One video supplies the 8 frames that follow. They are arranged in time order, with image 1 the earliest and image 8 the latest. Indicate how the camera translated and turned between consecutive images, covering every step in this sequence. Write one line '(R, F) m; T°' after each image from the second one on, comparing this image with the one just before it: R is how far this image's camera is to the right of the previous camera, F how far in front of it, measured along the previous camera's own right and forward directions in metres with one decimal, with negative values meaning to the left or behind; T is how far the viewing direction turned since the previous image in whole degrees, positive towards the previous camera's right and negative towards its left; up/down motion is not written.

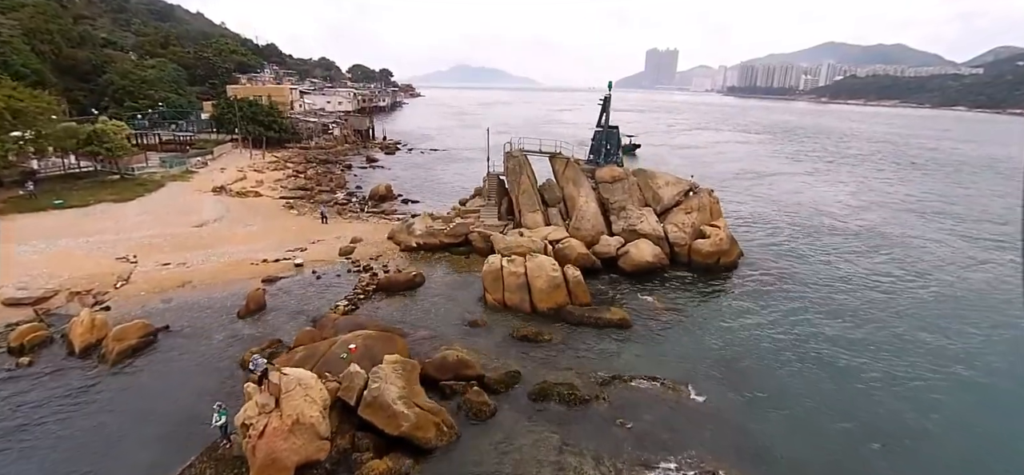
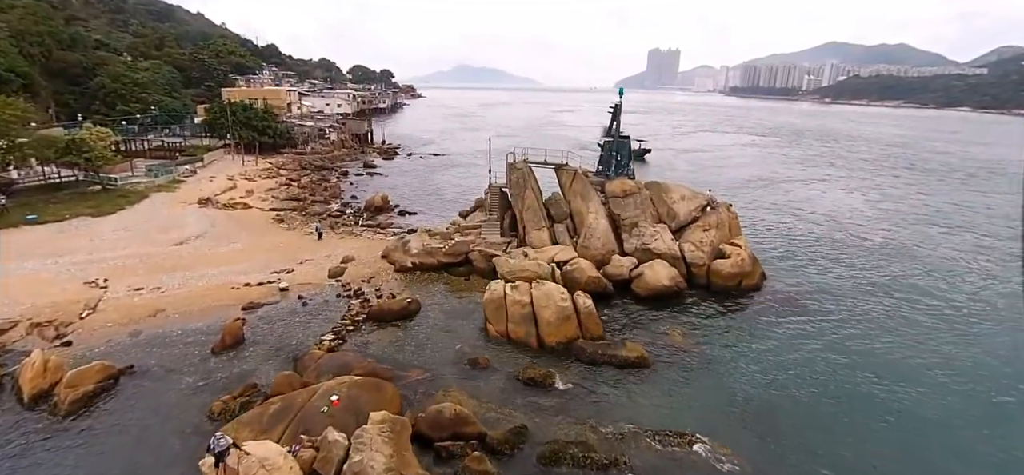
(-0.1, +1.8) m; 0°
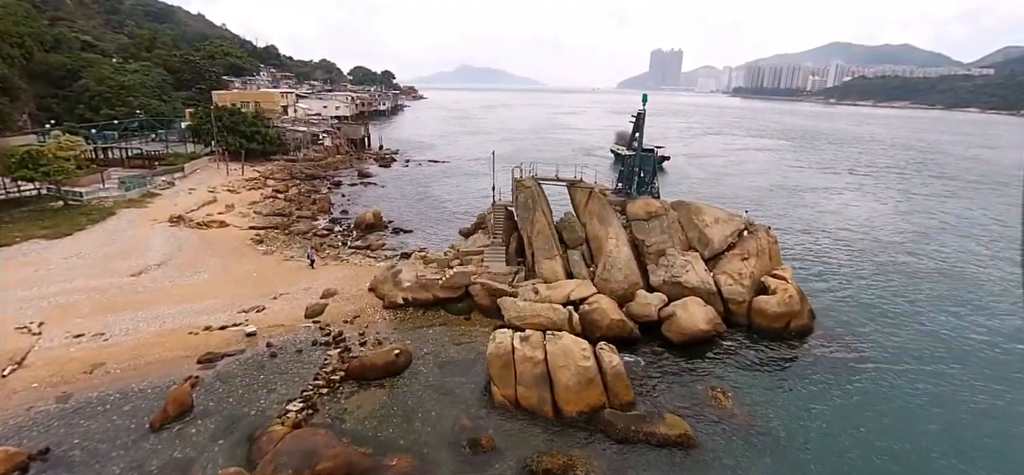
(-0.2, +3.0) m; 0°
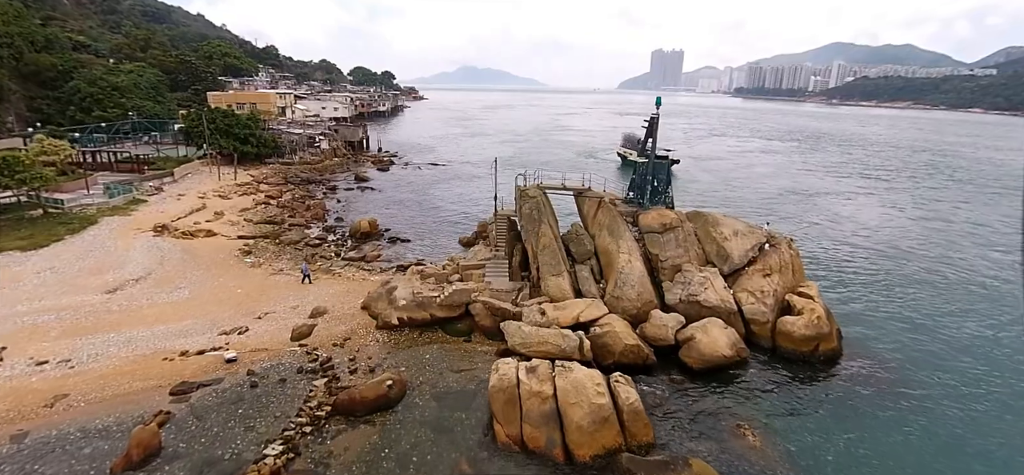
(-0.1, +1.4) m; 0°
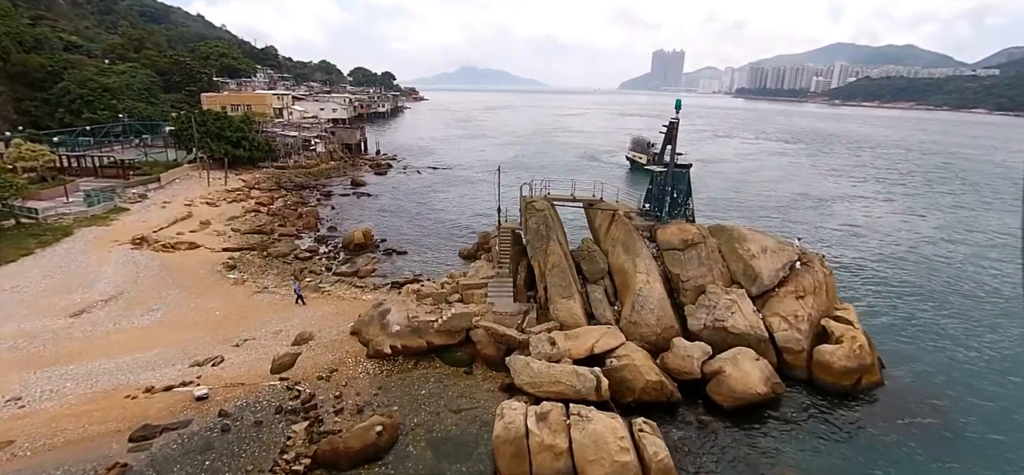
(-0.2, +1.7) m; 0°
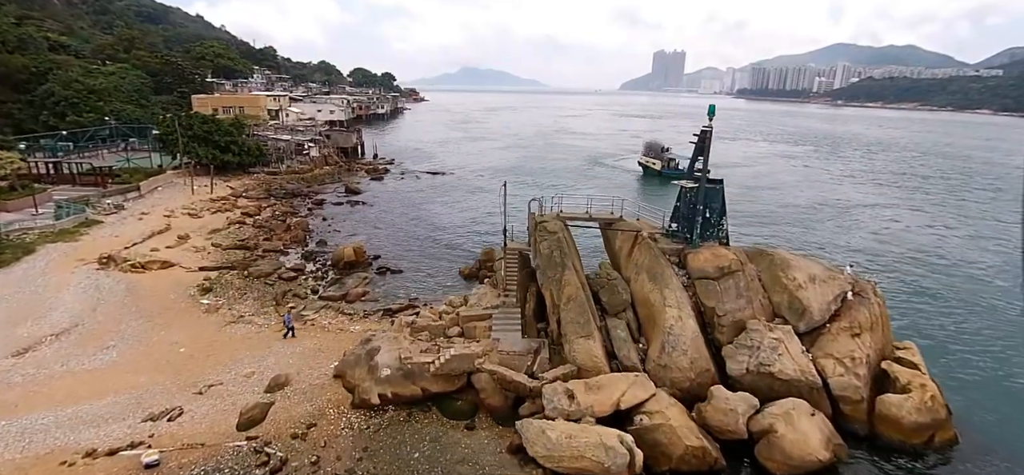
(-0.3, +2.3) m; 0°
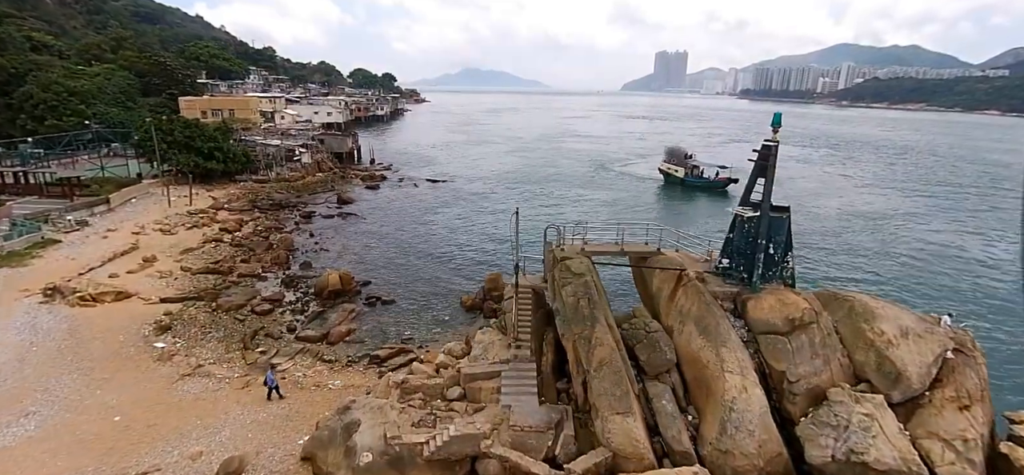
(-0.3, +3.0) m; 0°
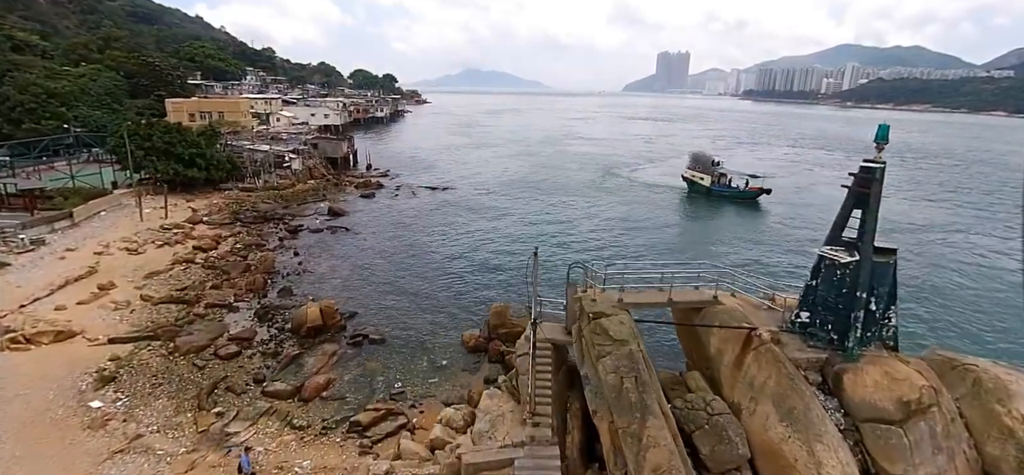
(-0.3, +2.9) m; 0°
